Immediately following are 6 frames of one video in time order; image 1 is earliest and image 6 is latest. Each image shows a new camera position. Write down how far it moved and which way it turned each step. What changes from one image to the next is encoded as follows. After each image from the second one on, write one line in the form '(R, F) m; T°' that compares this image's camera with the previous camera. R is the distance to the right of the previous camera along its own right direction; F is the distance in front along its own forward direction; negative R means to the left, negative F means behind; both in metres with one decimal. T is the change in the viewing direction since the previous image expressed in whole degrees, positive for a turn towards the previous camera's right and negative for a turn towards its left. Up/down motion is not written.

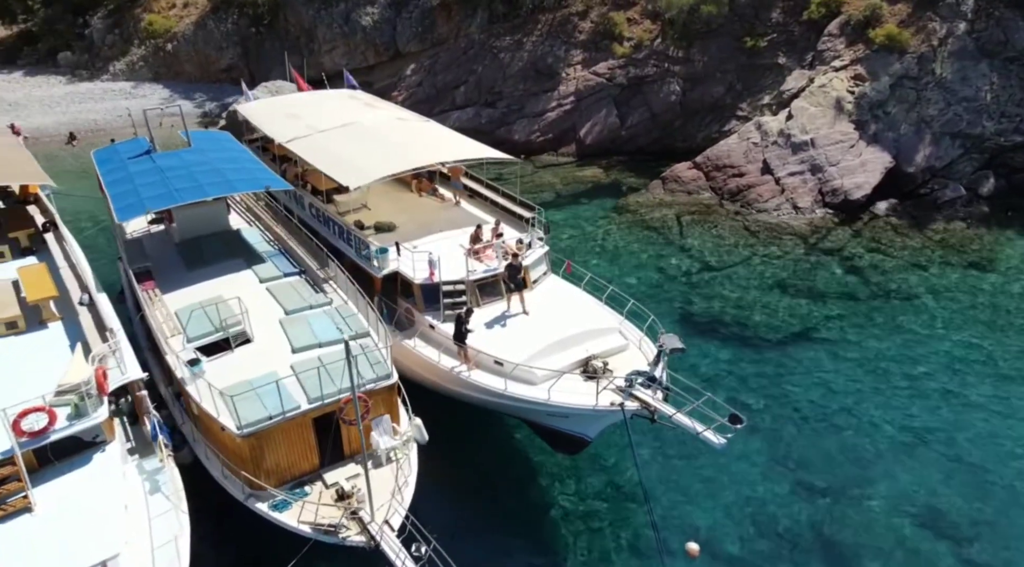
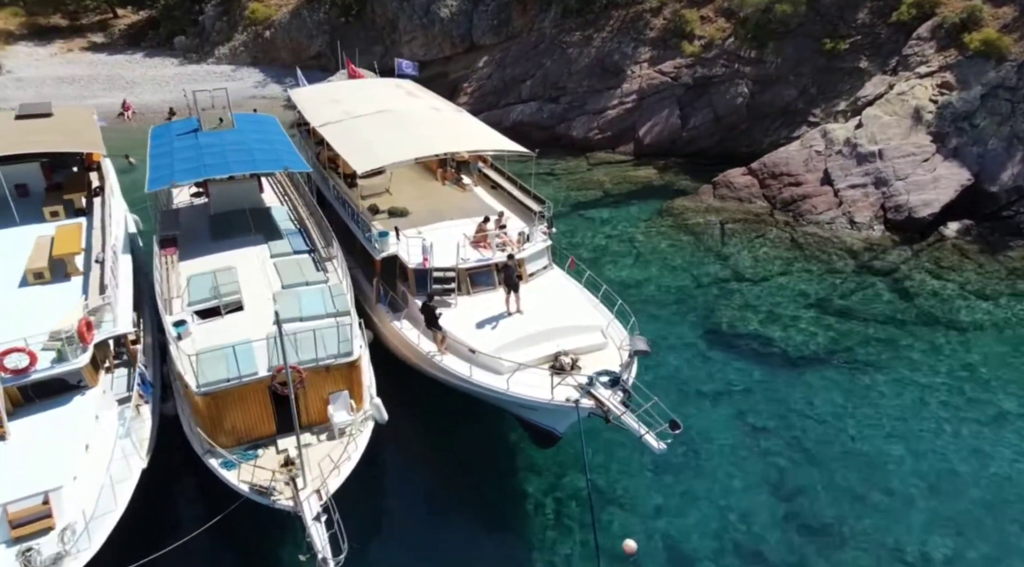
(+2.5, +0.3) m; -8°
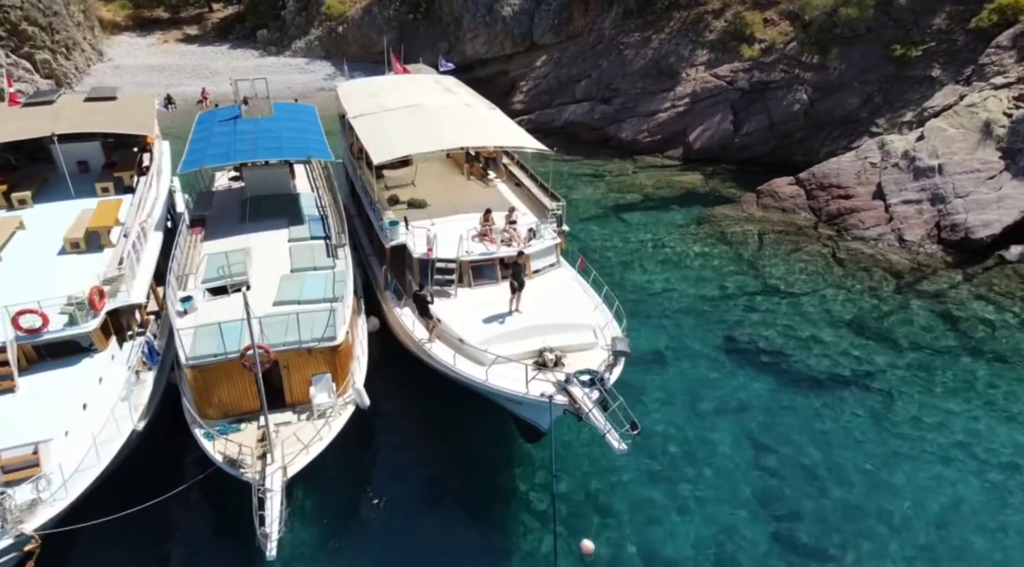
(+1.8, +0.1) m; -6°
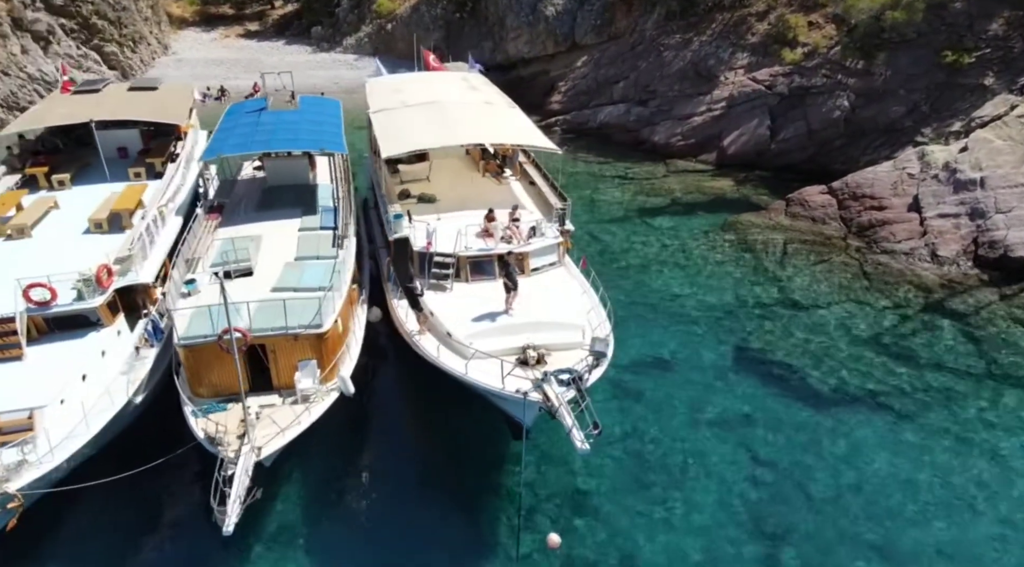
(+1.4, 0.0) m; -4°
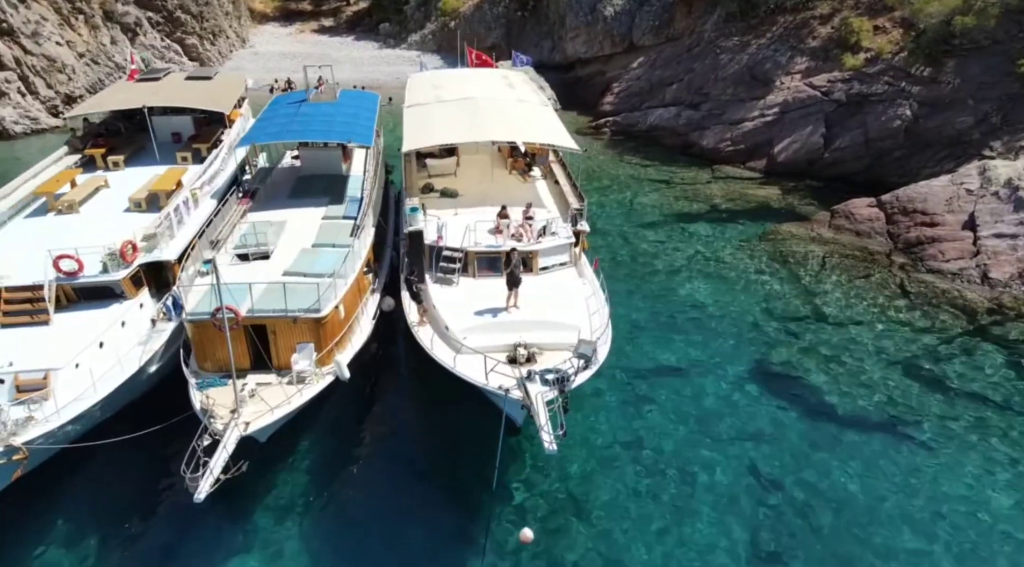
(+1.5, 0.0) m; -6°
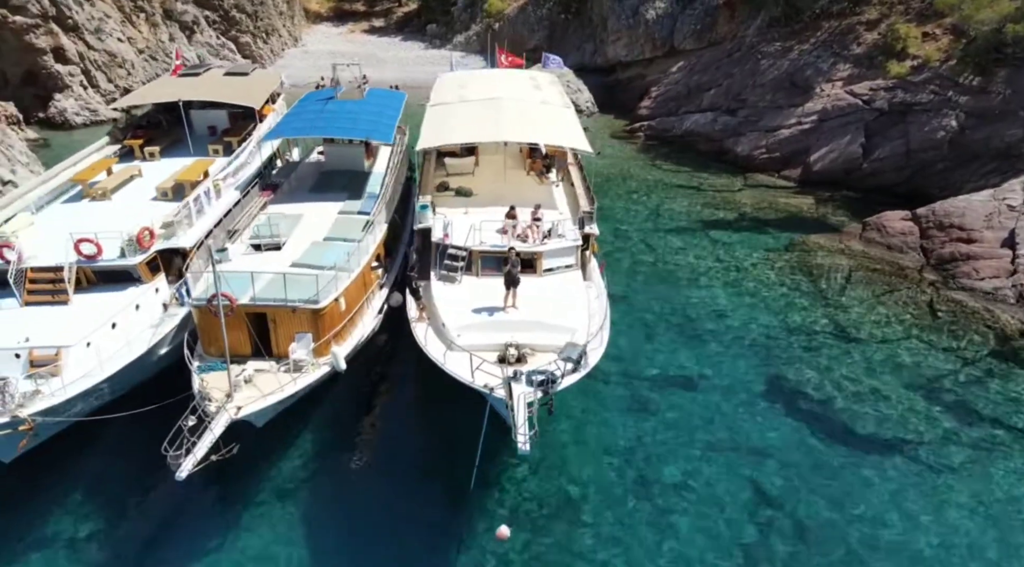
(+1.2, 0.0) m; -4°
